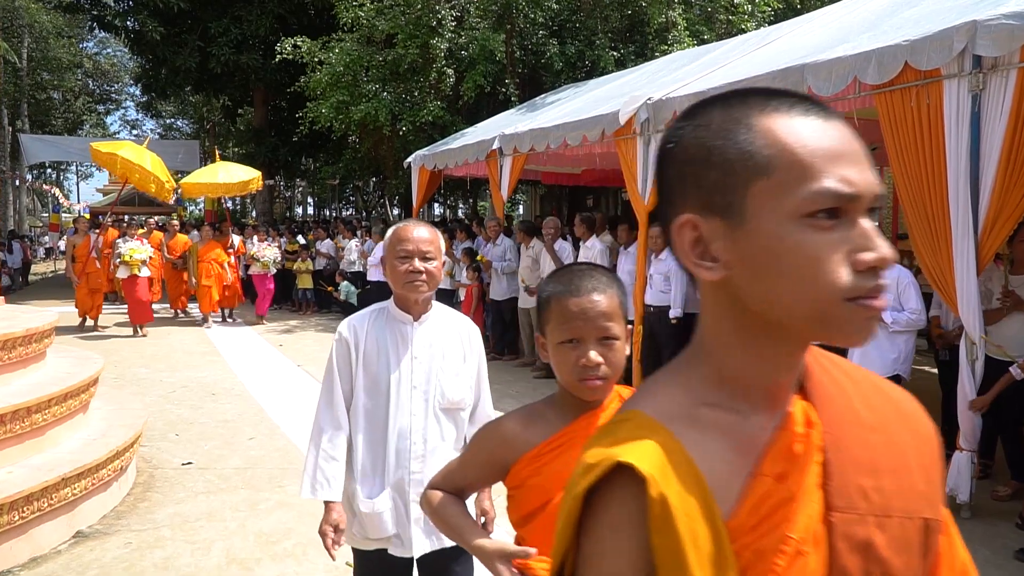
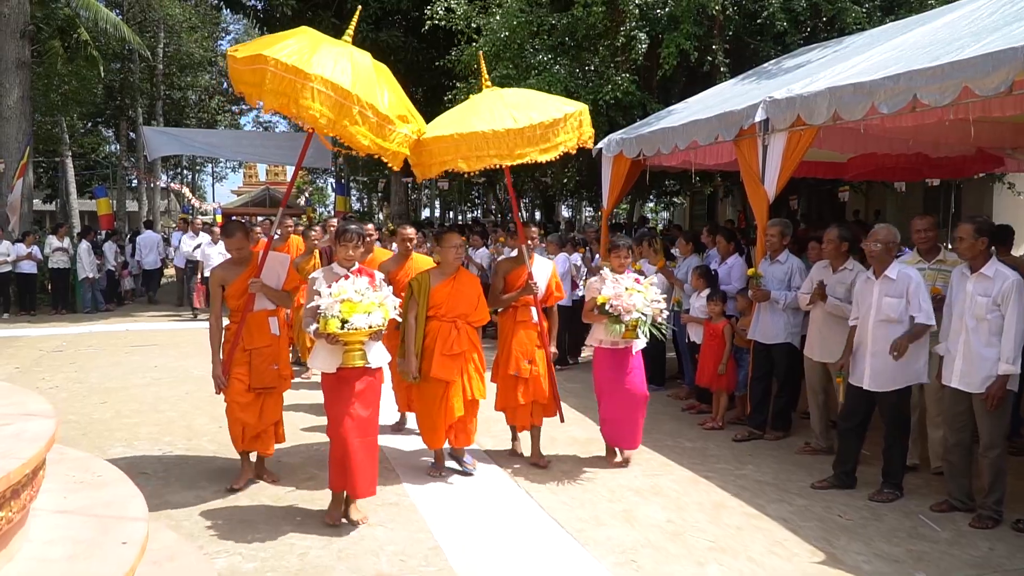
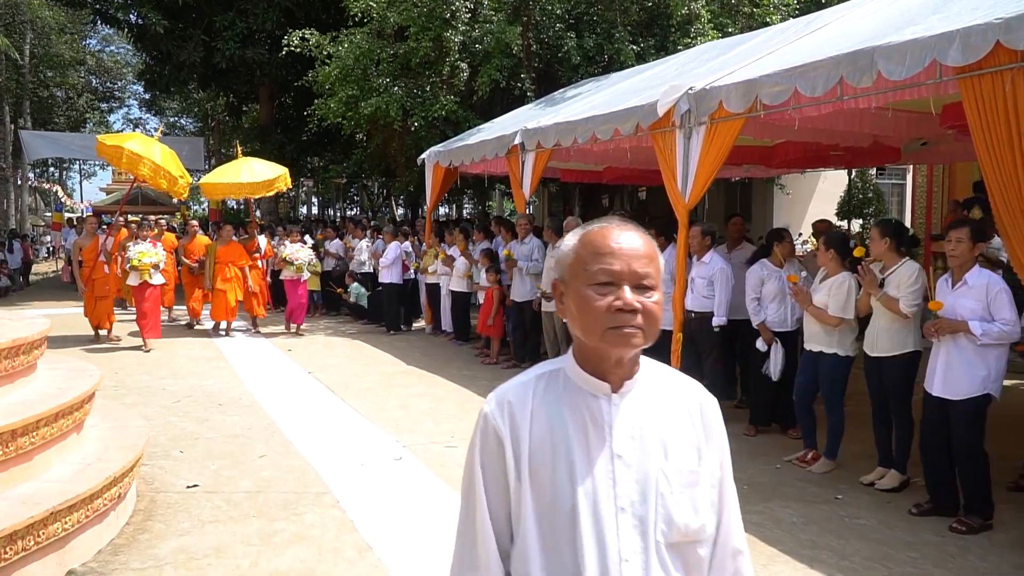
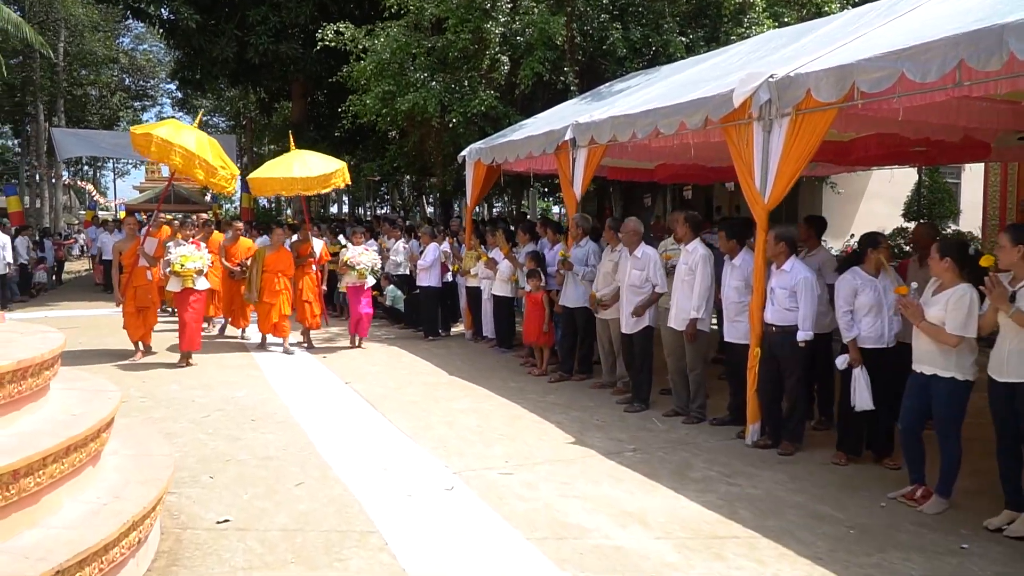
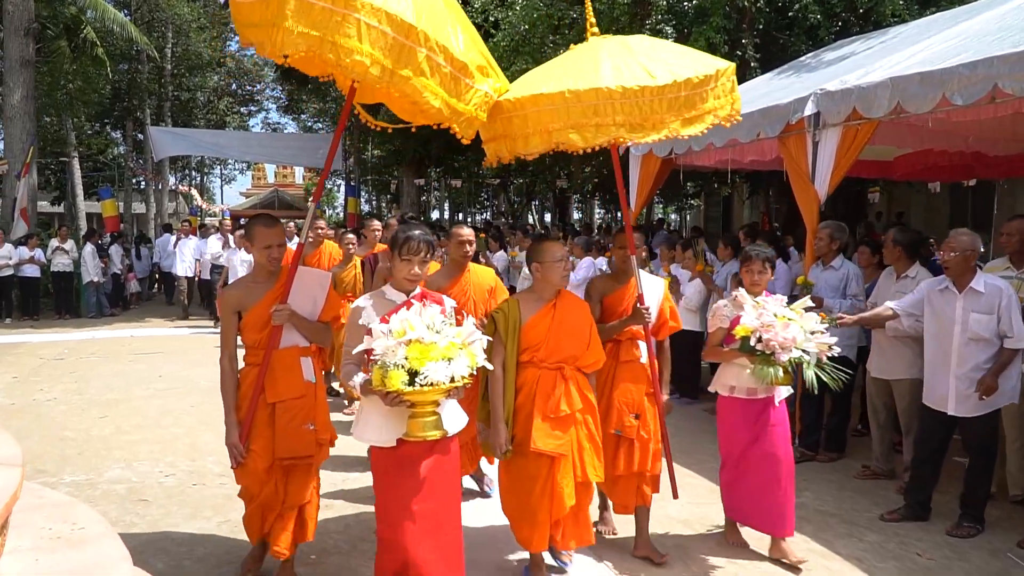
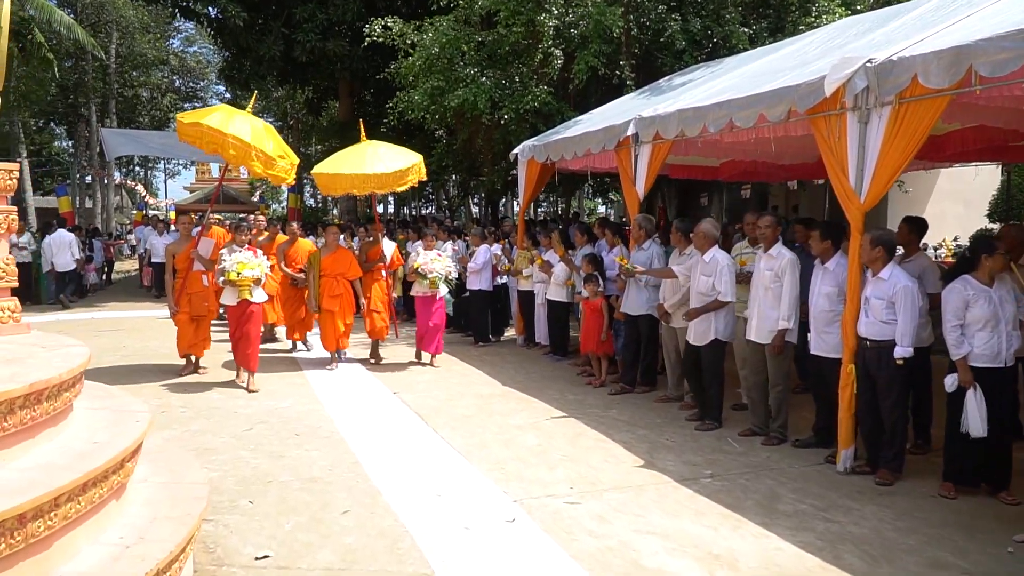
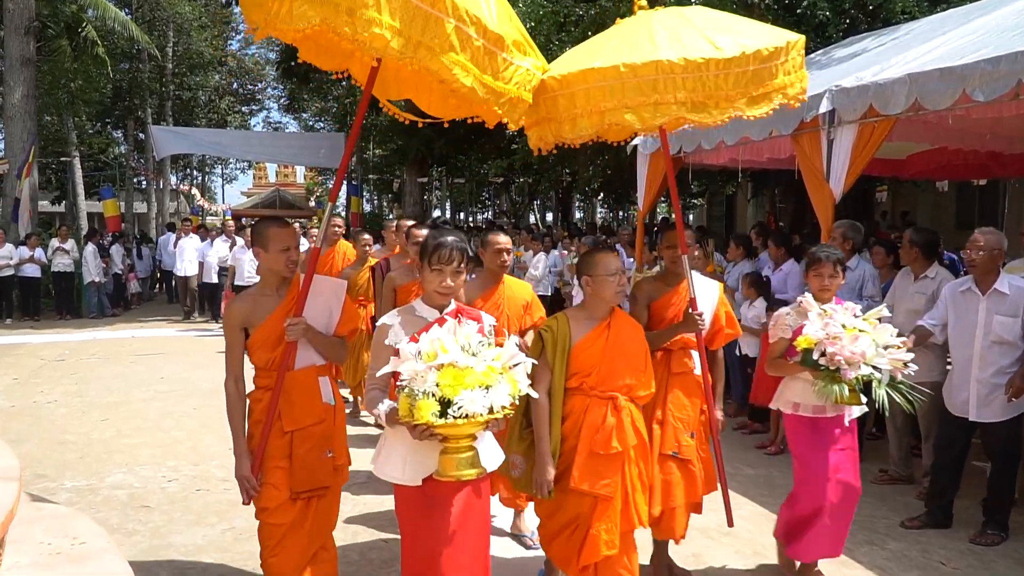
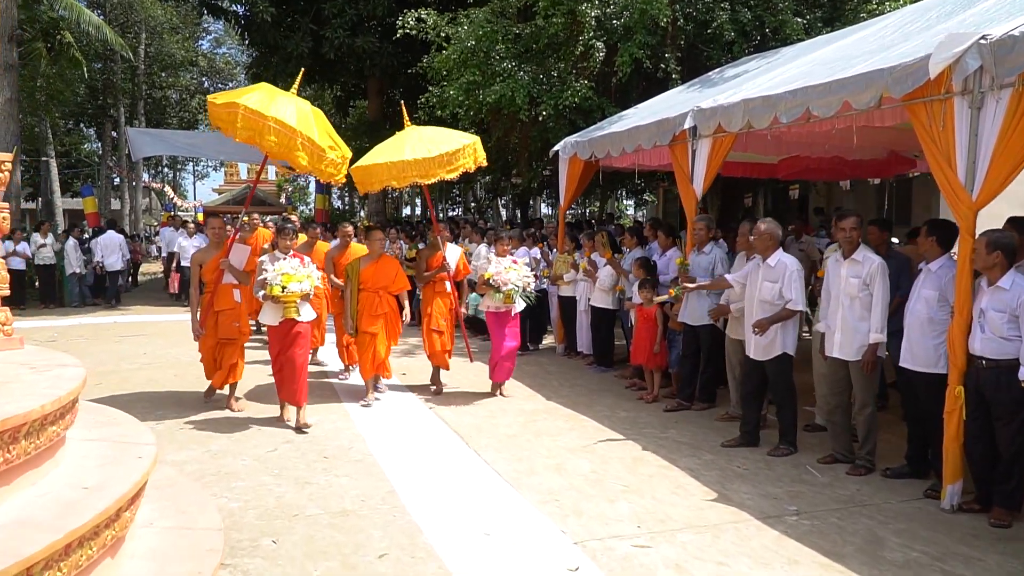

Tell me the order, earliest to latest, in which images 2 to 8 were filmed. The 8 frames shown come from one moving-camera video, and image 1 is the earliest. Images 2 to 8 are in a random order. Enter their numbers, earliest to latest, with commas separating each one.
3, 4, 6, 8, 2, 5, 7
